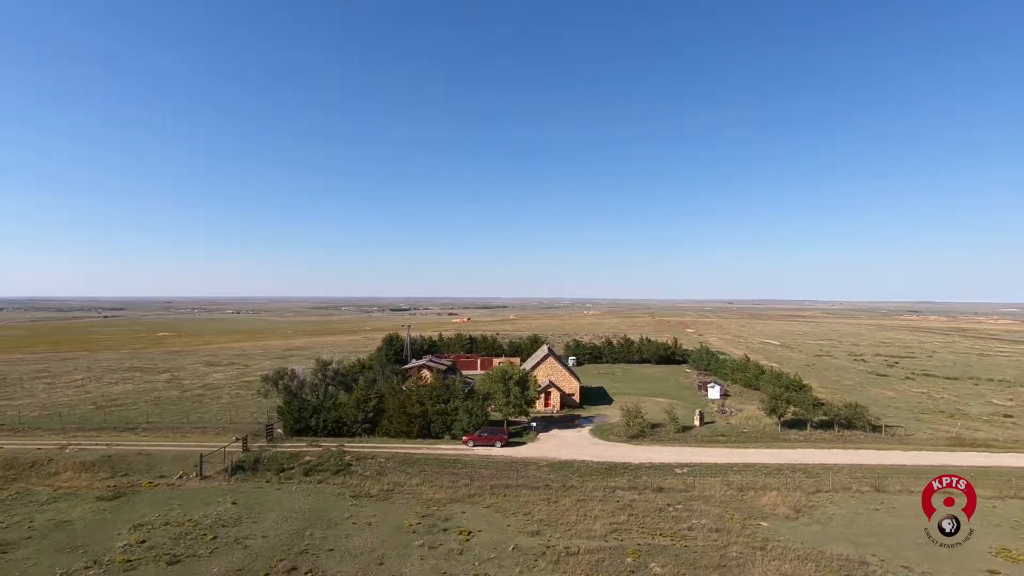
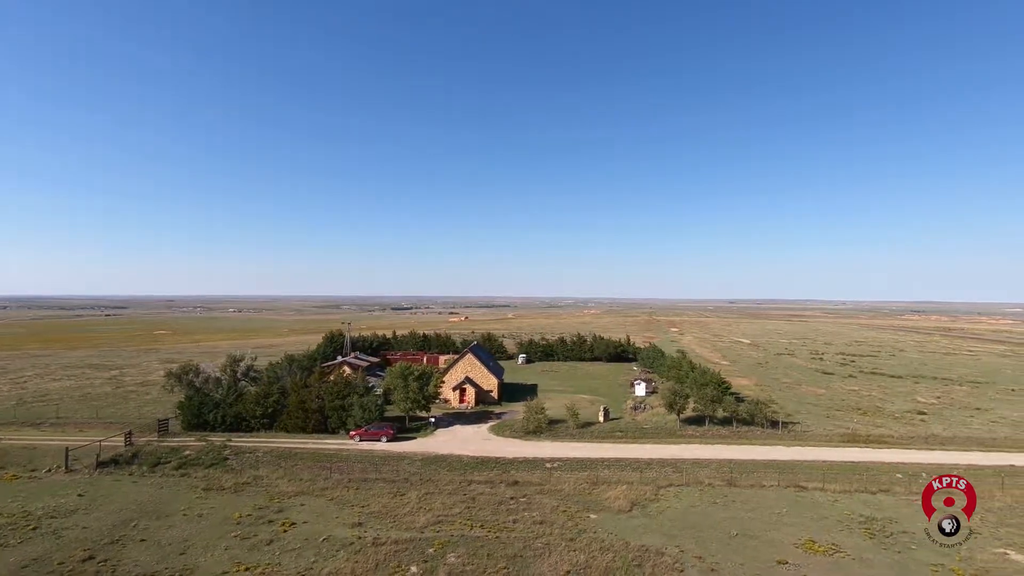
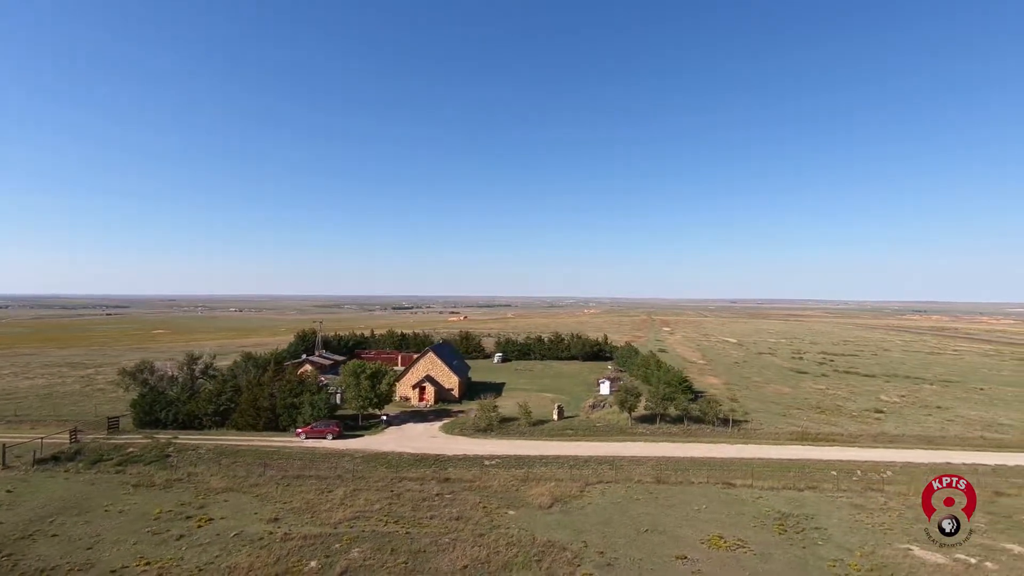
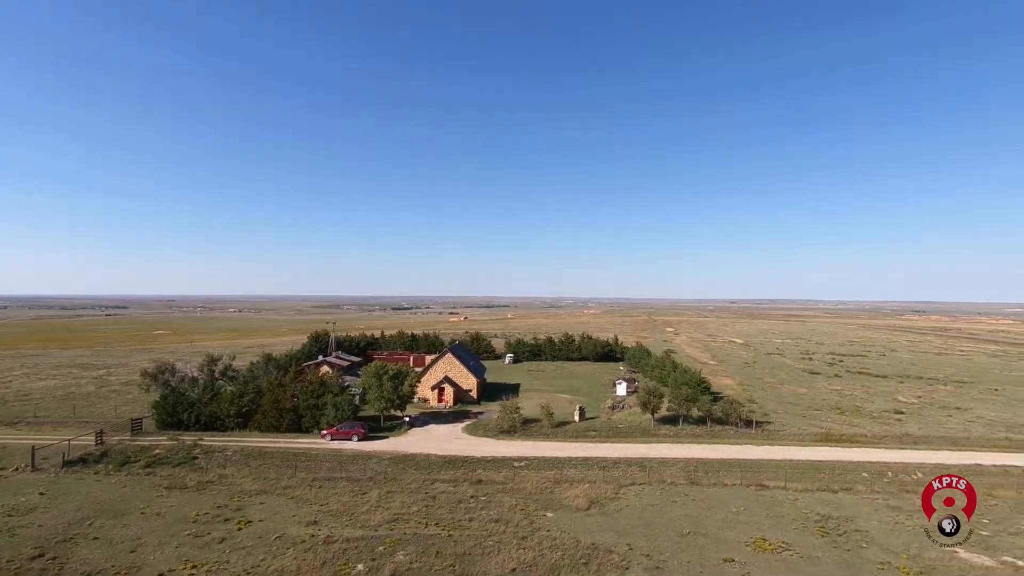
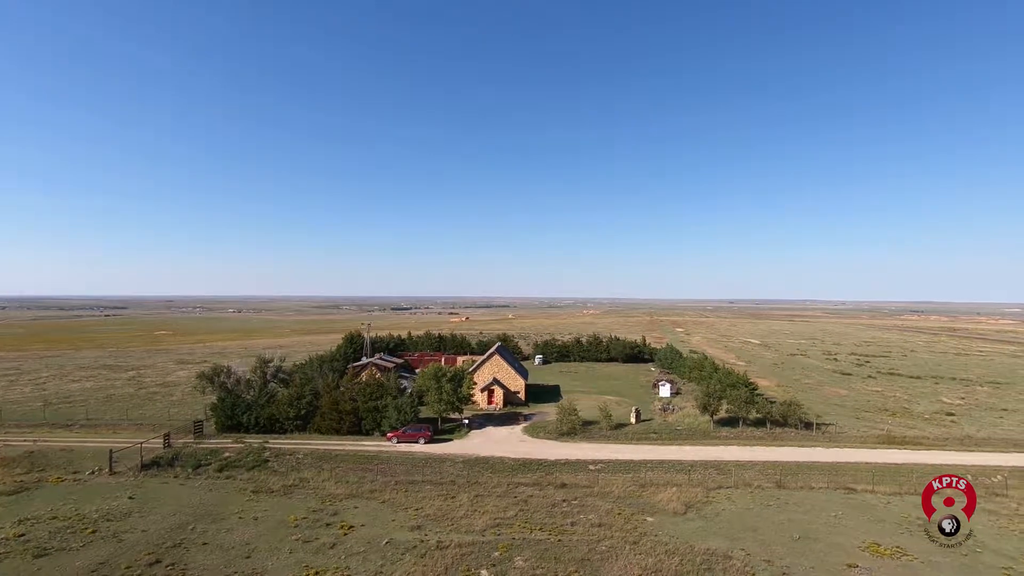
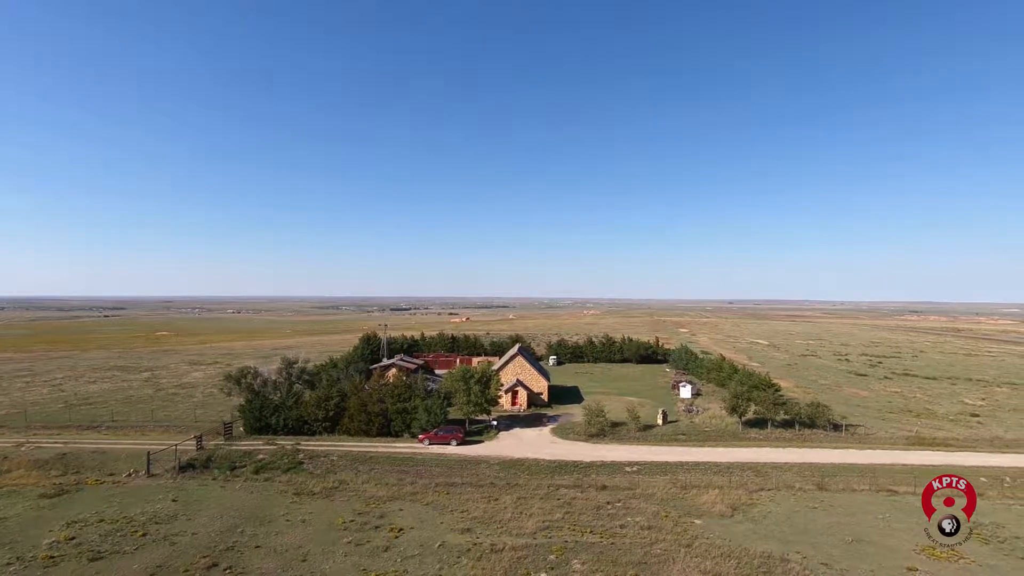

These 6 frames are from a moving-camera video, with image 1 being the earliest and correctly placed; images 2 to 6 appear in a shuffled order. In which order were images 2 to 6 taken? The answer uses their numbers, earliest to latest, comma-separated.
6, 5, 2, 4, 3
